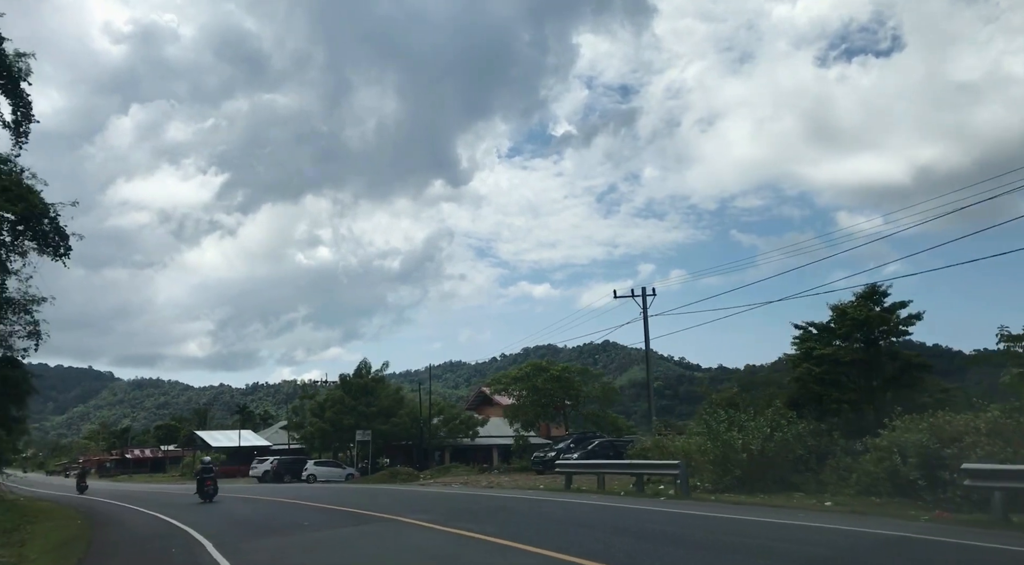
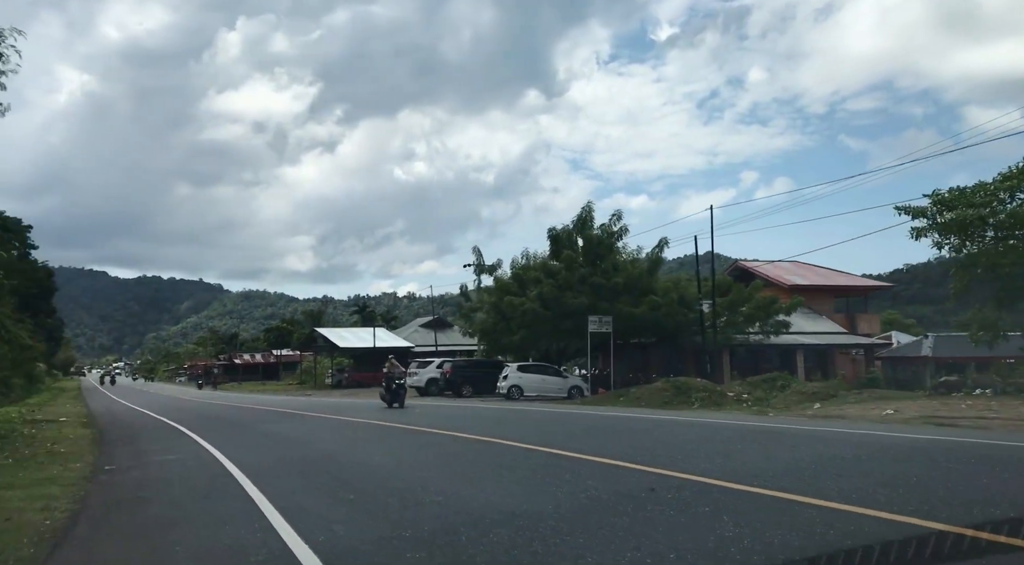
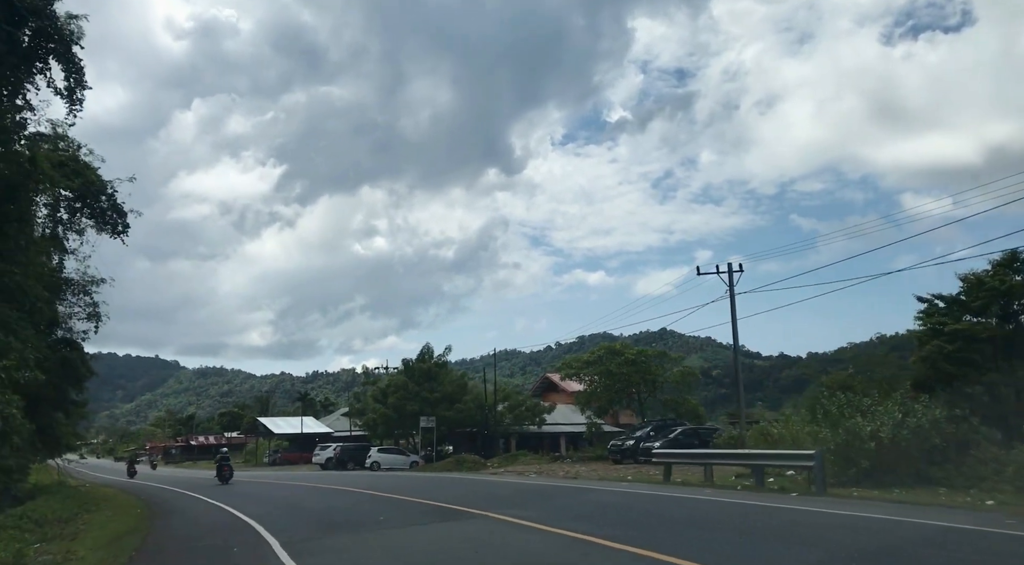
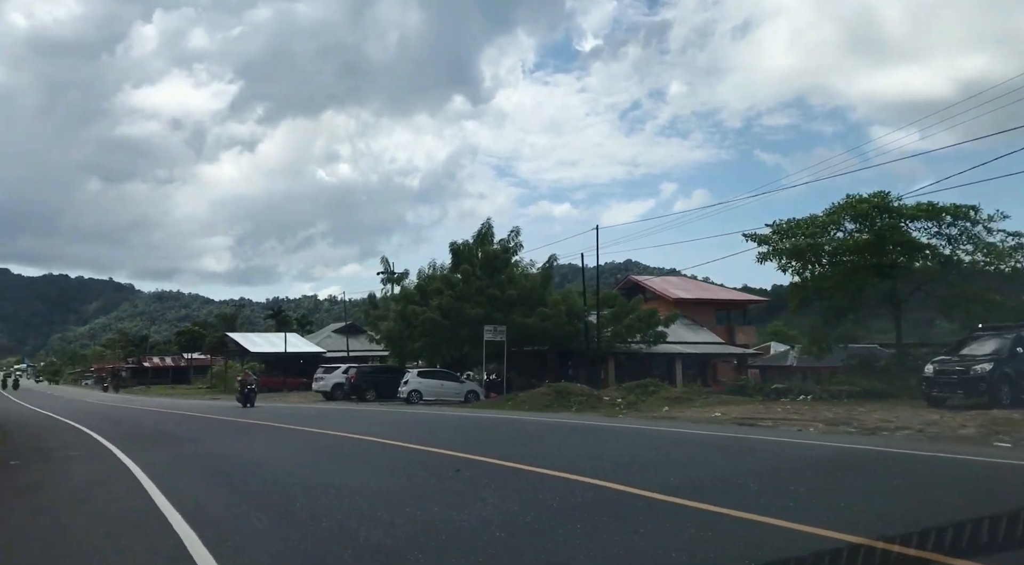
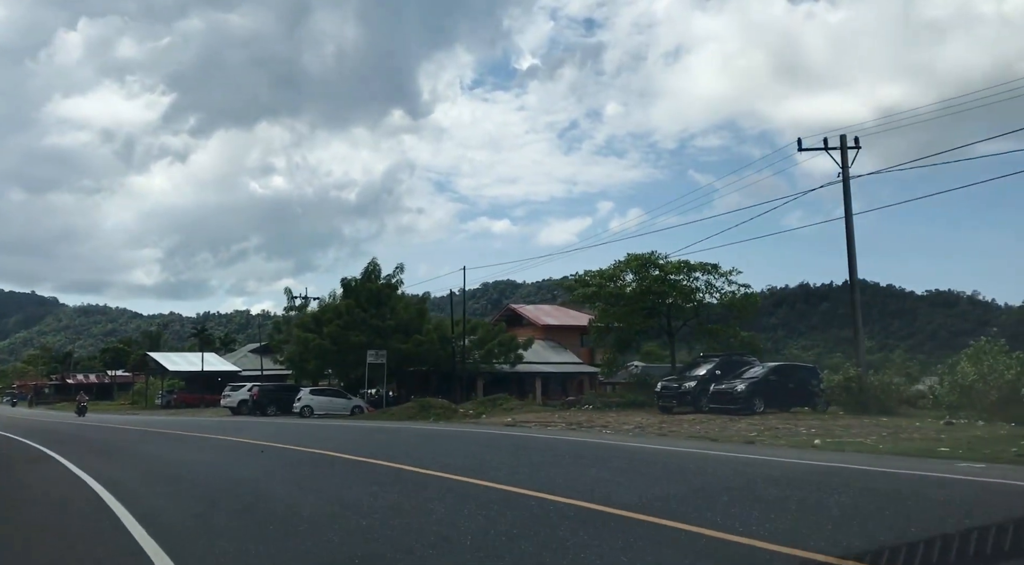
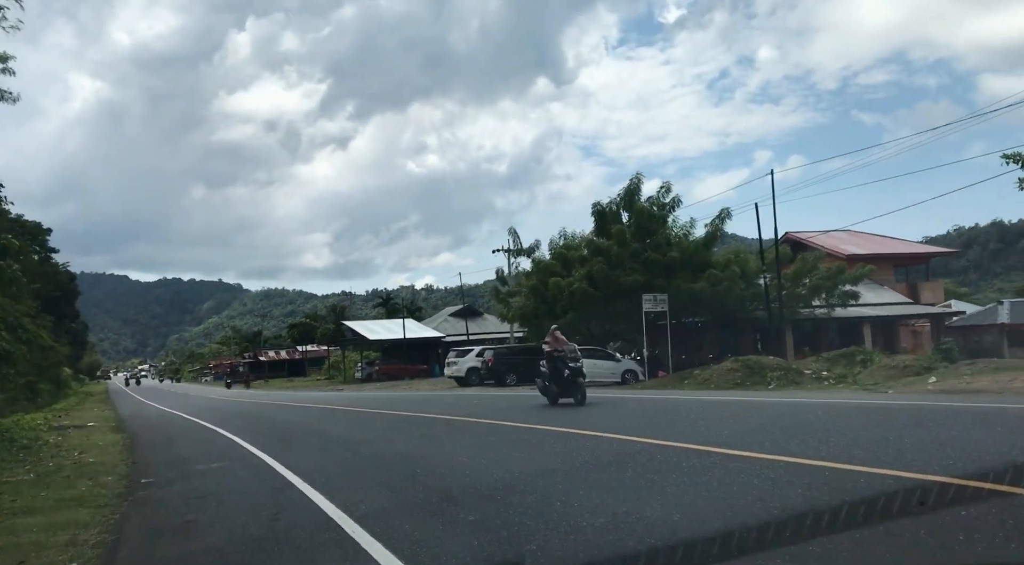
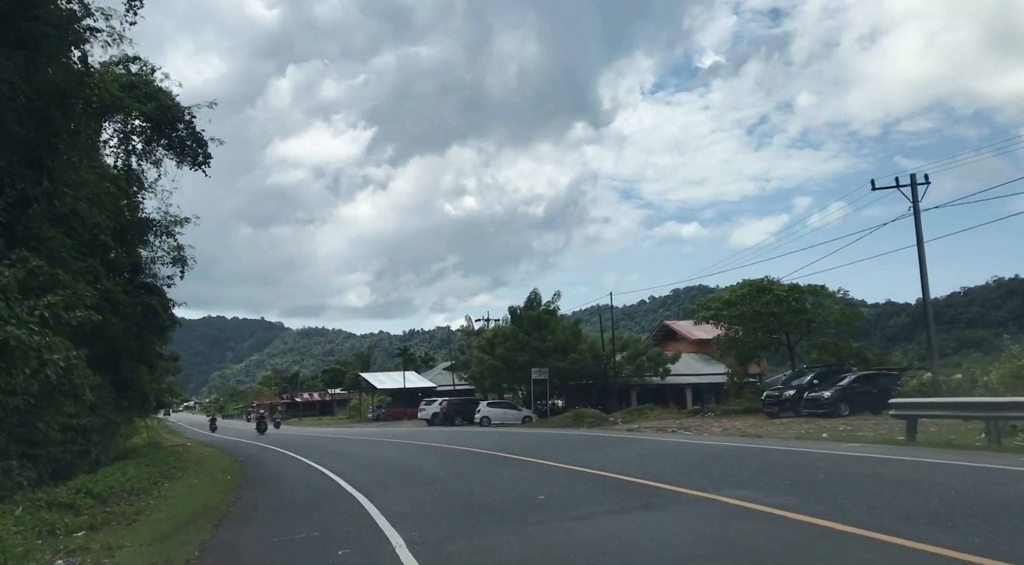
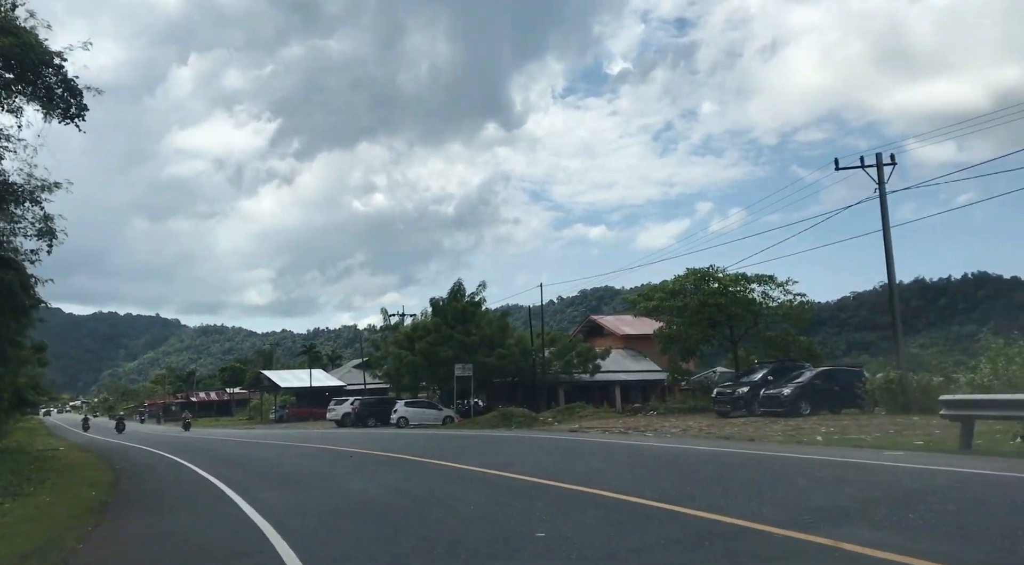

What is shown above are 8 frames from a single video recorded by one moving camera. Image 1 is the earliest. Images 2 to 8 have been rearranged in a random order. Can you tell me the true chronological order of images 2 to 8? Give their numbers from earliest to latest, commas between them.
3, 7, 8, 5, 4, 2, 6
